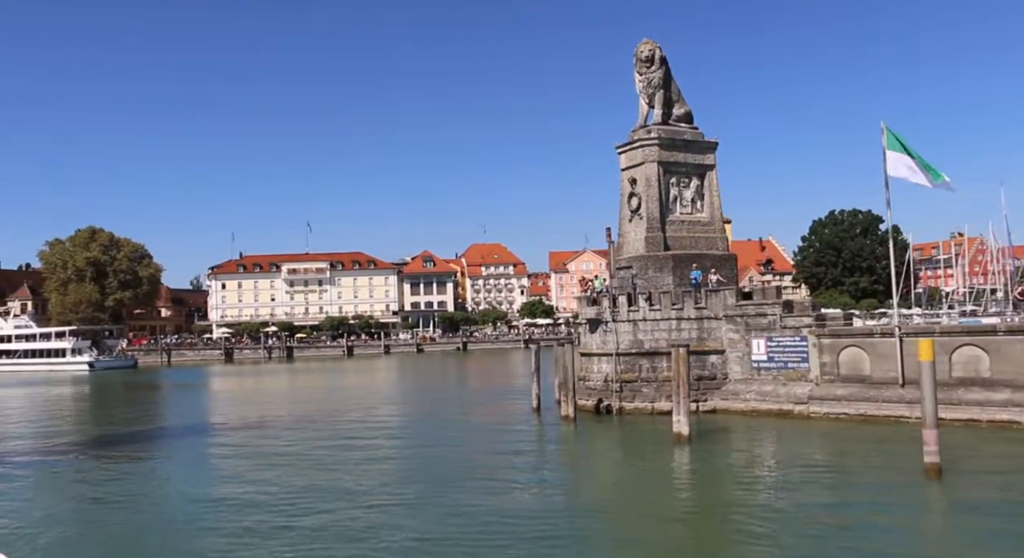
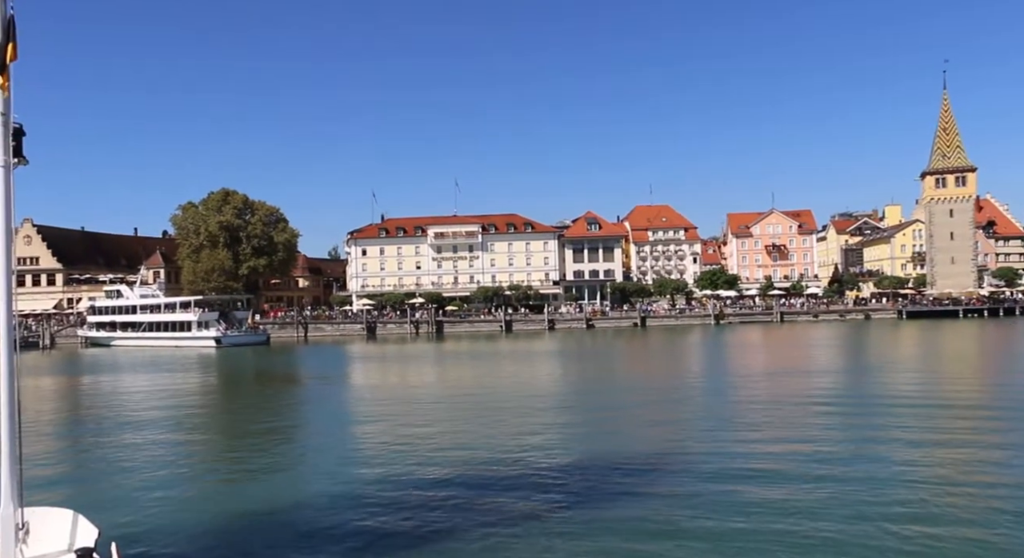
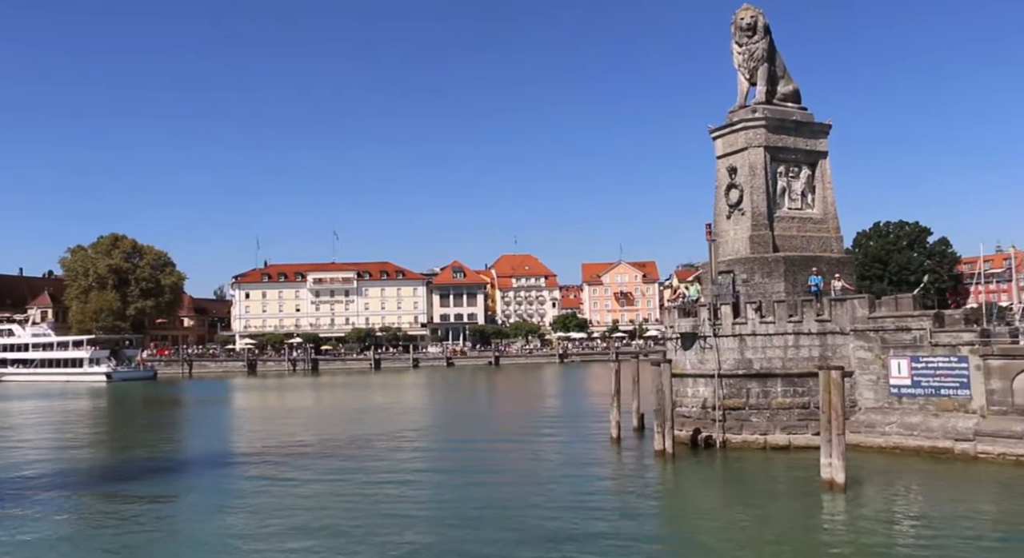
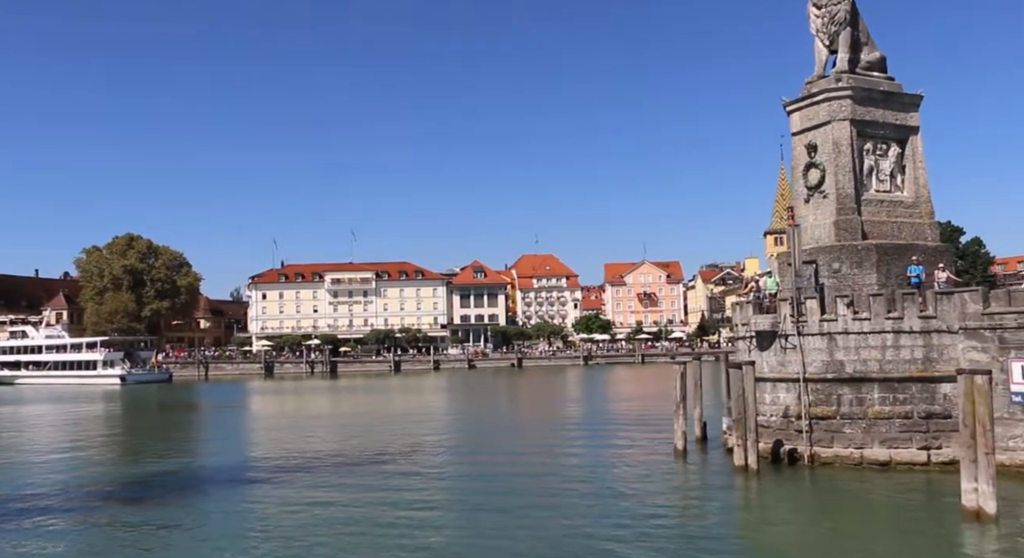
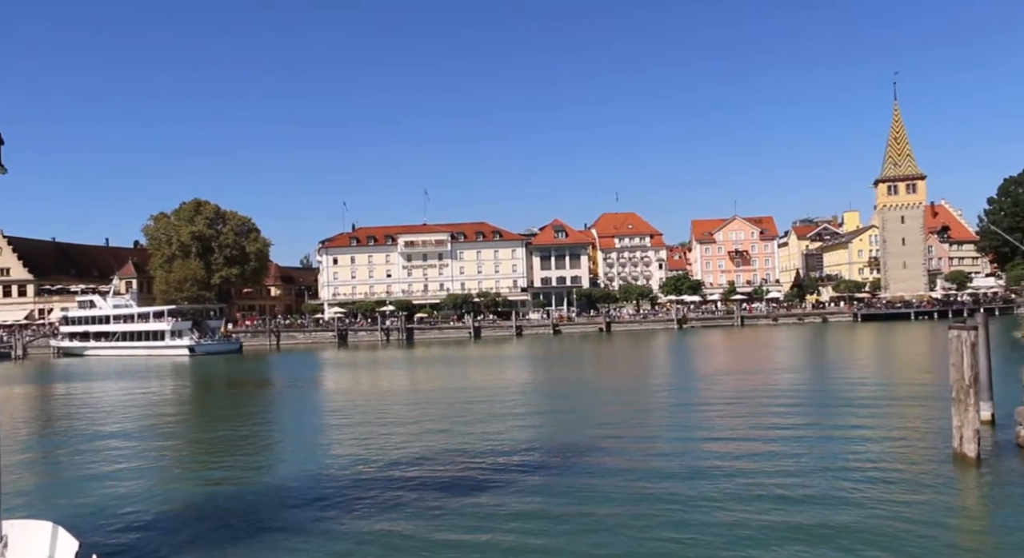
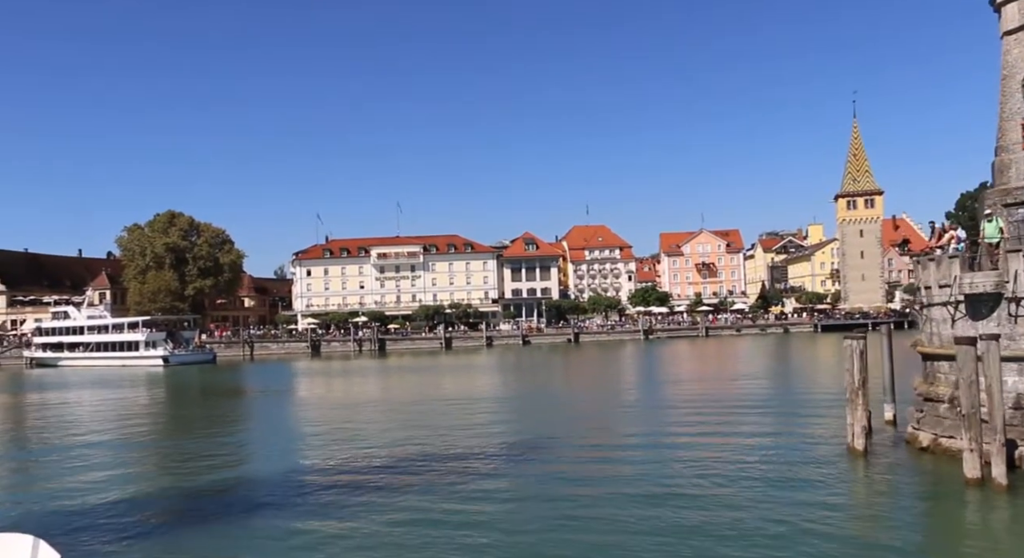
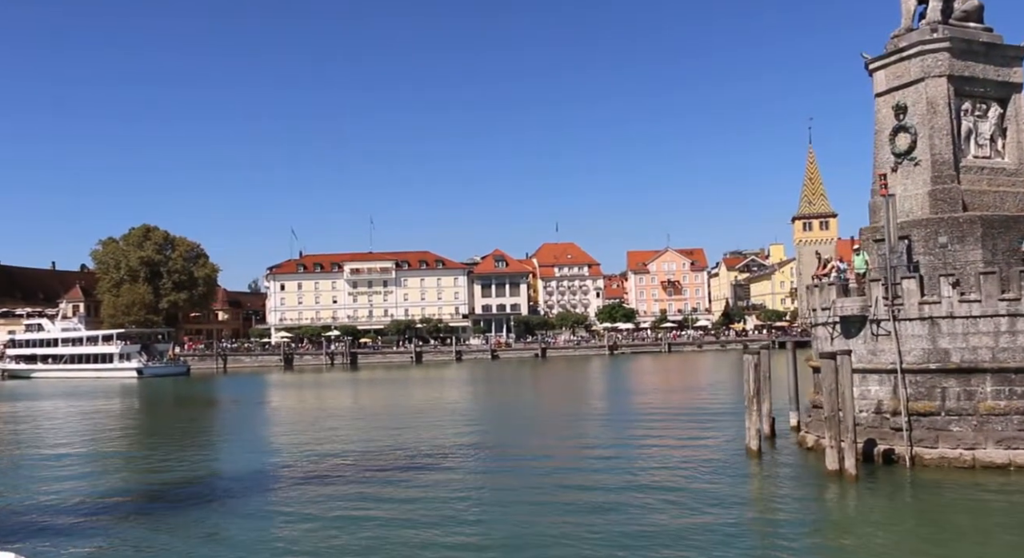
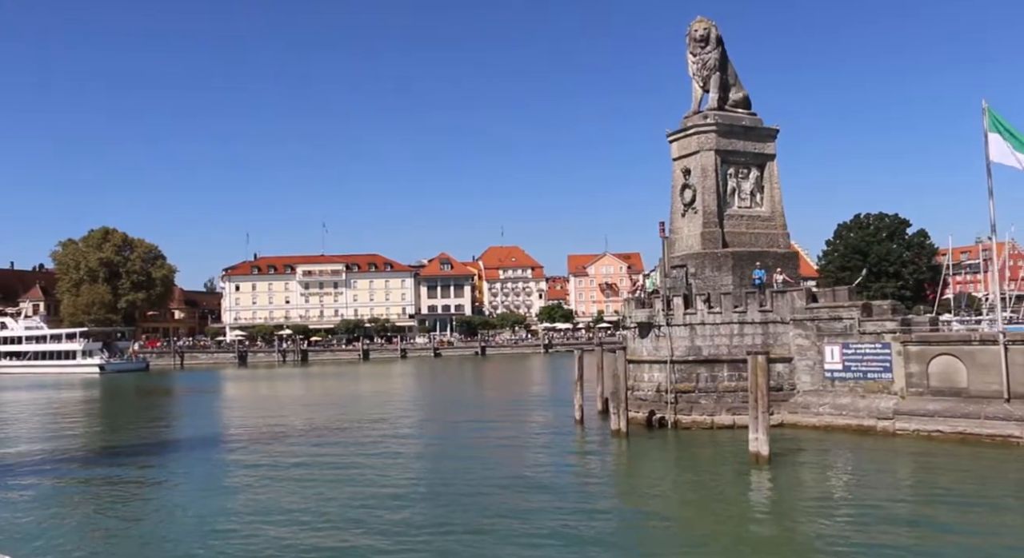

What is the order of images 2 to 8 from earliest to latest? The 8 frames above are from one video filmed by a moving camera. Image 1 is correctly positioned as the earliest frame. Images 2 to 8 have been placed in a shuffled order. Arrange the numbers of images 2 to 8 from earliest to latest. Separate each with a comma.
8, 3, 4, 7, 6, 5, 2
